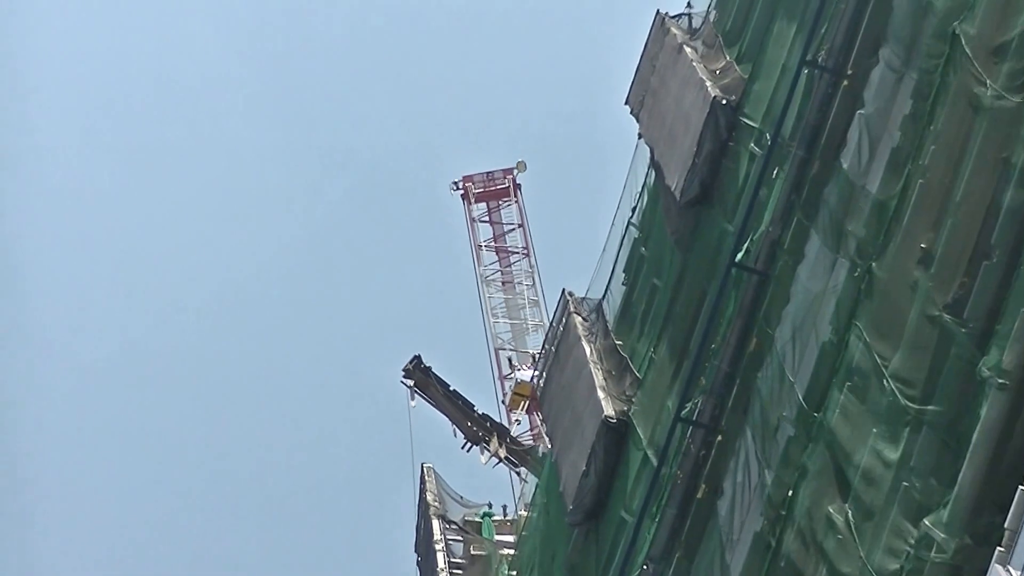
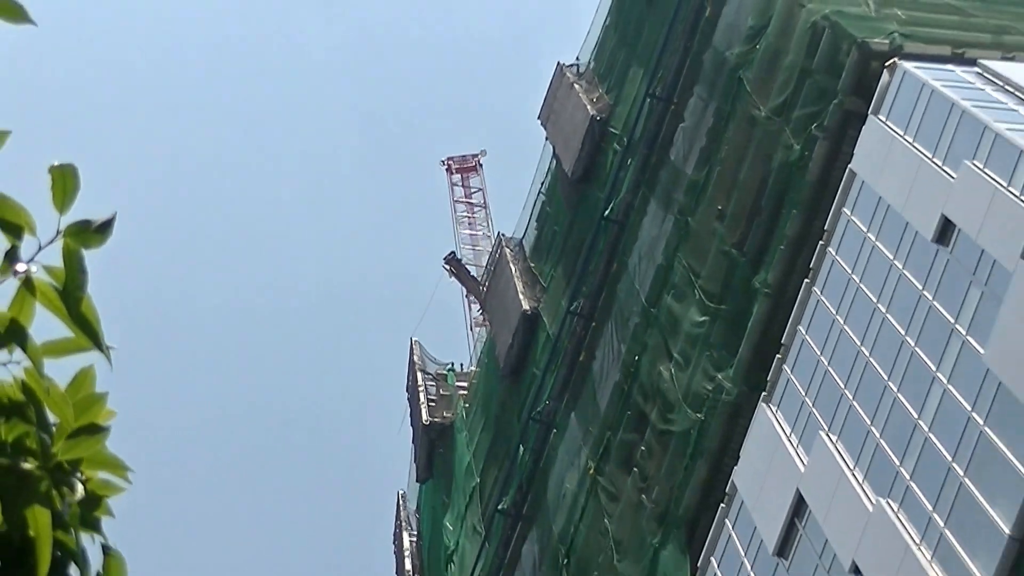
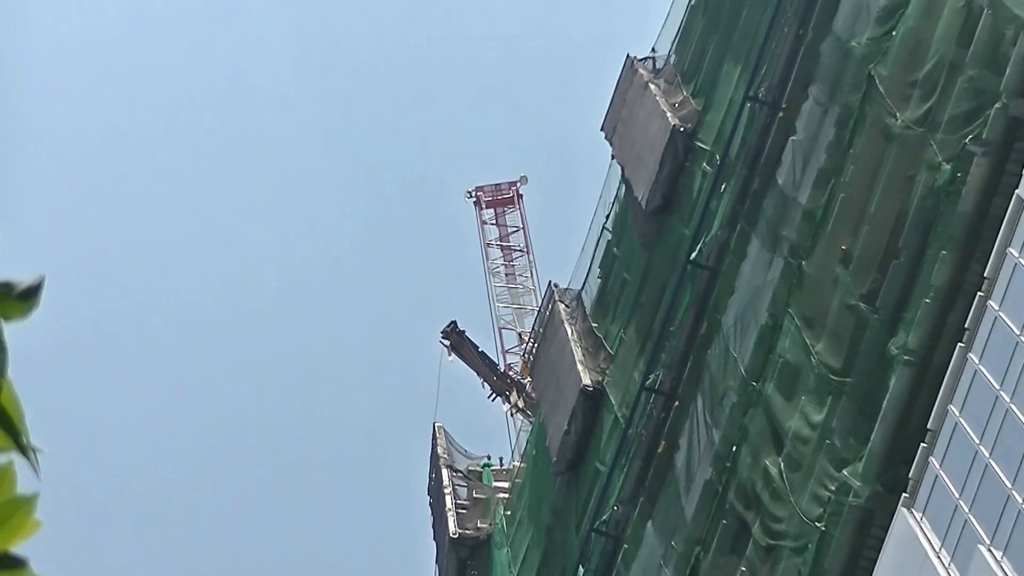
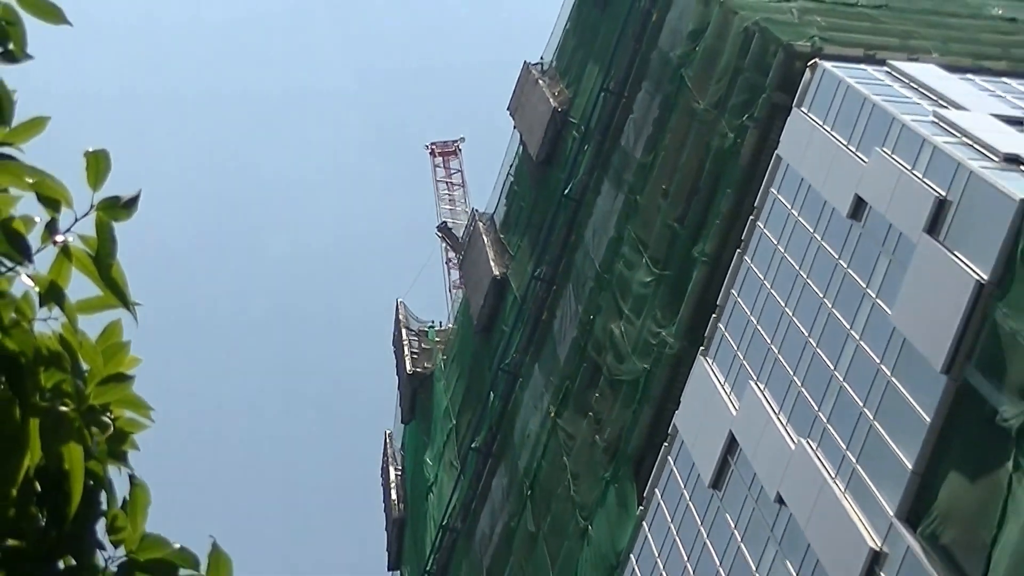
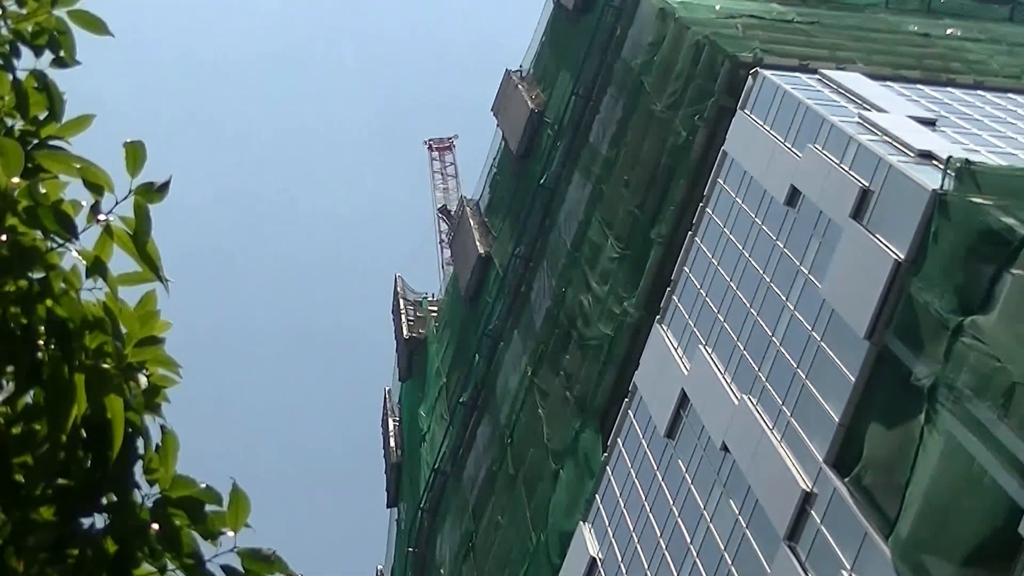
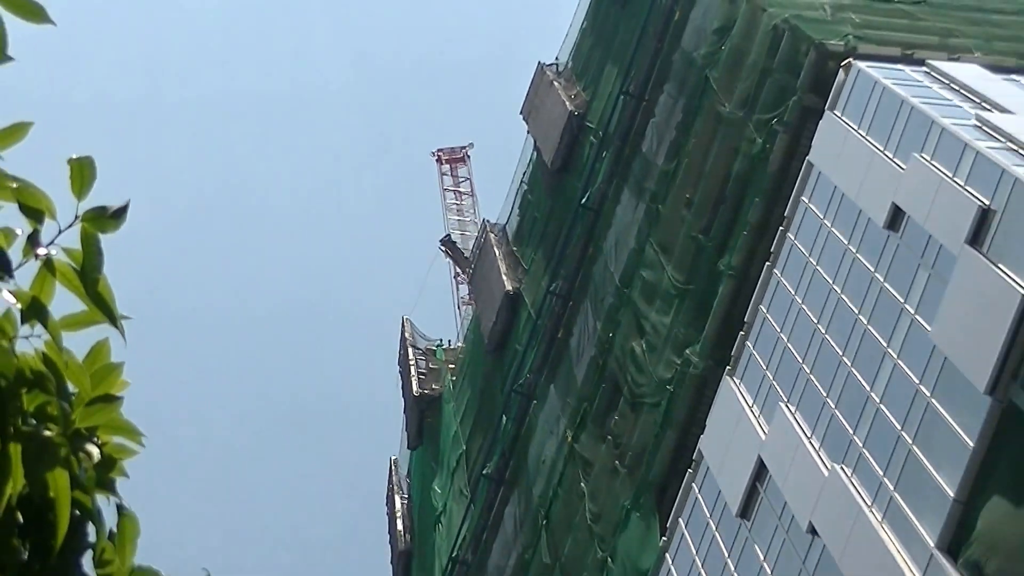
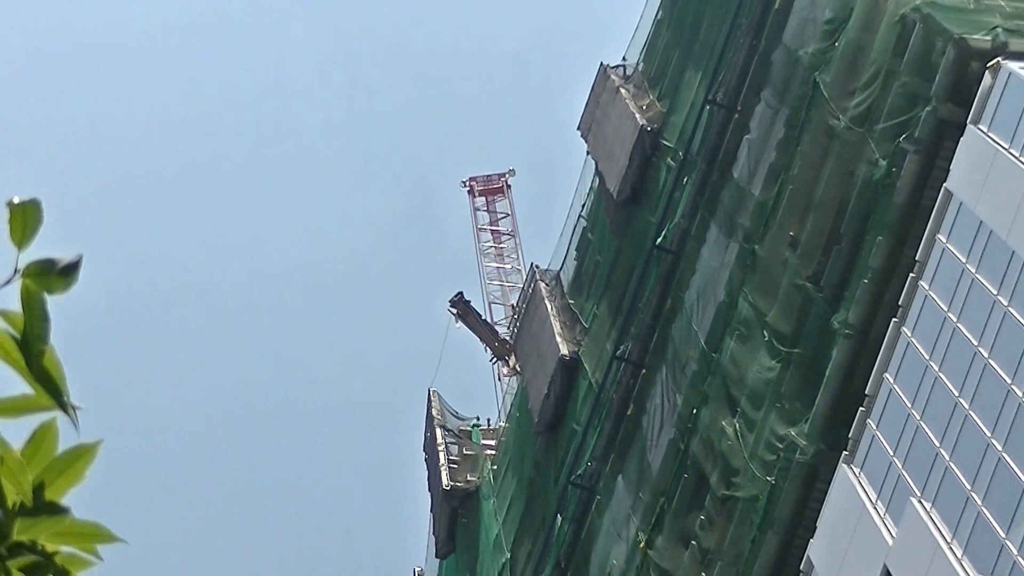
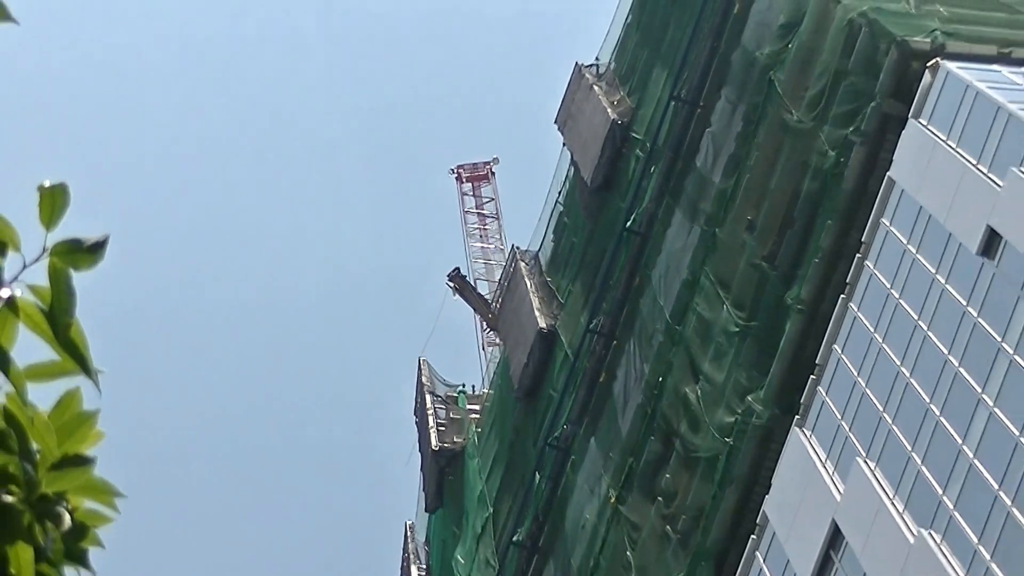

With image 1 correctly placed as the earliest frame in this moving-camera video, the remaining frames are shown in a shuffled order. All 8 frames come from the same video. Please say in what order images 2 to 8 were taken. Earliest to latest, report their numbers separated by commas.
3, 7, 8, 2, 6, 4, 5
